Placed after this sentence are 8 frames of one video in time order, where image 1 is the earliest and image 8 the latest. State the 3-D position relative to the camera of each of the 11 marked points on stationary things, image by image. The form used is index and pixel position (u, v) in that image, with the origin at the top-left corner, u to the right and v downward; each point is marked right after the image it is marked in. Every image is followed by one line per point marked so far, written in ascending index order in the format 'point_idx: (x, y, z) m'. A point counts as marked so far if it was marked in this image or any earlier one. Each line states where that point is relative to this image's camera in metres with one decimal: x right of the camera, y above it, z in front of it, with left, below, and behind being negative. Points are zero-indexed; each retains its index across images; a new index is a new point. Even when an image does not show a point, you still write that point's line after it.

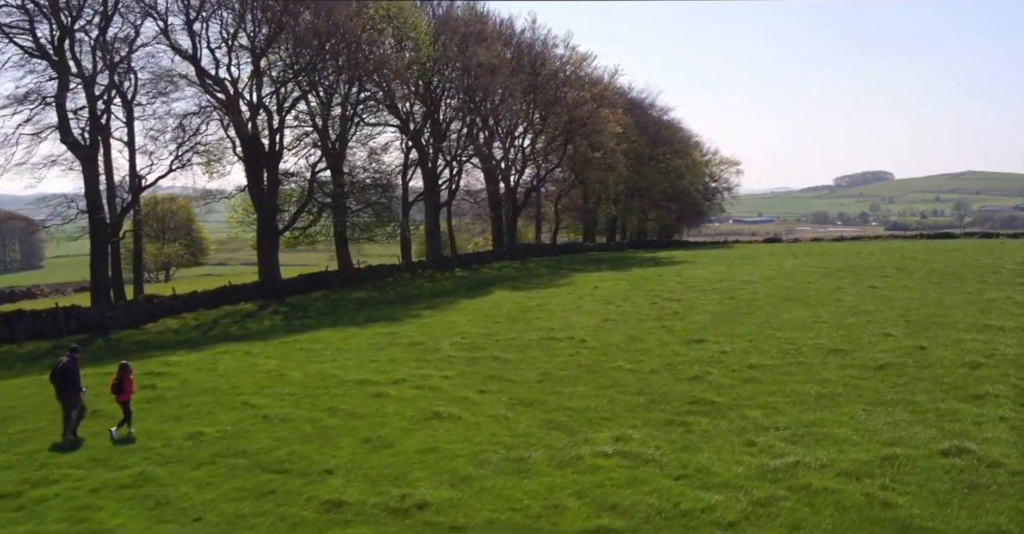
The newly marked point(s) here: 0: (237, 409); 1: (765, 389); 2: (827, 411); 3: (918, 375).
0: (-5.8, -3.0, +19.5) m
1: (+5.0, -2.4, +18.6) m
2: (+5.6, -2.6, +16.6) m
3: (+7.9, -2.1, +18.3) m
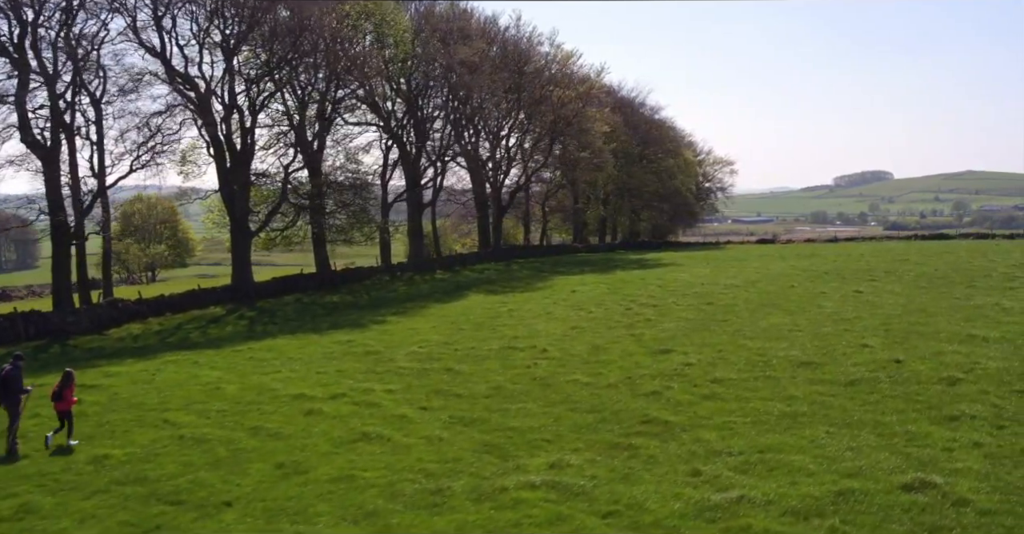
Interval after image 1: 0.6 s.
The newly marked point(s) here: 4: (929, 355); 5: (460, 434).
0: (-6.9, -3.1, +18.0) m
1: (+3.9, -2.5, +17.1) m
2: (+4.4, -2.7, +15.1) m
3: (+6.8, -2.3, +16.8) m
4: (+8.6, -1.8, +19.4) m
5: (-1.0, -3.0, +16.6) m
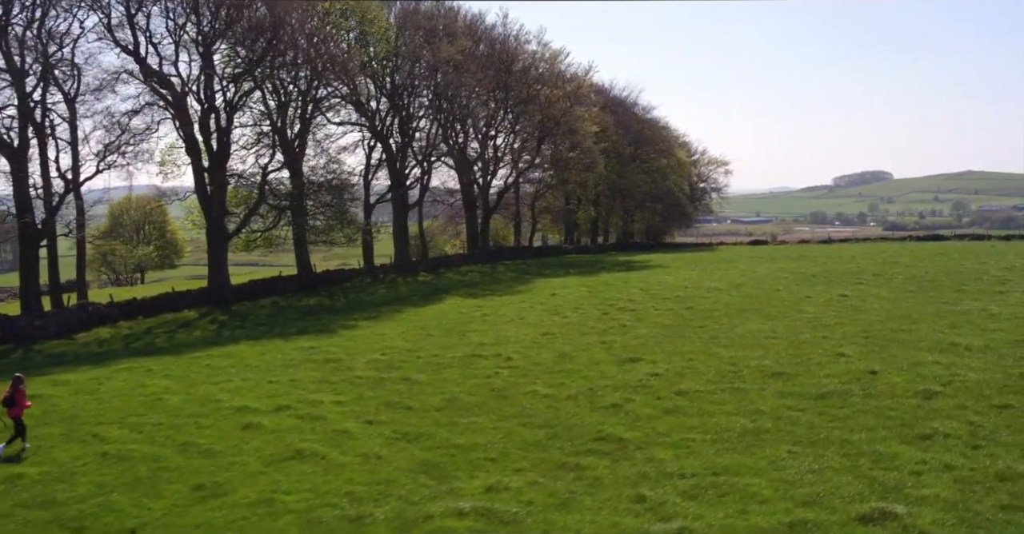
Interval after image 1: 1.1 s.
0: (-7.8, -3.2, +17.0) m
1: (+2.9, -2.6, +16.1) m
2: (+3.5, -2.8, +14.1) m
3: (+5.9, -2.4, +15.7) m
4: (+7.7, -1.9, +18.3) m
5: (-1.9, -3.1, +15.6) m
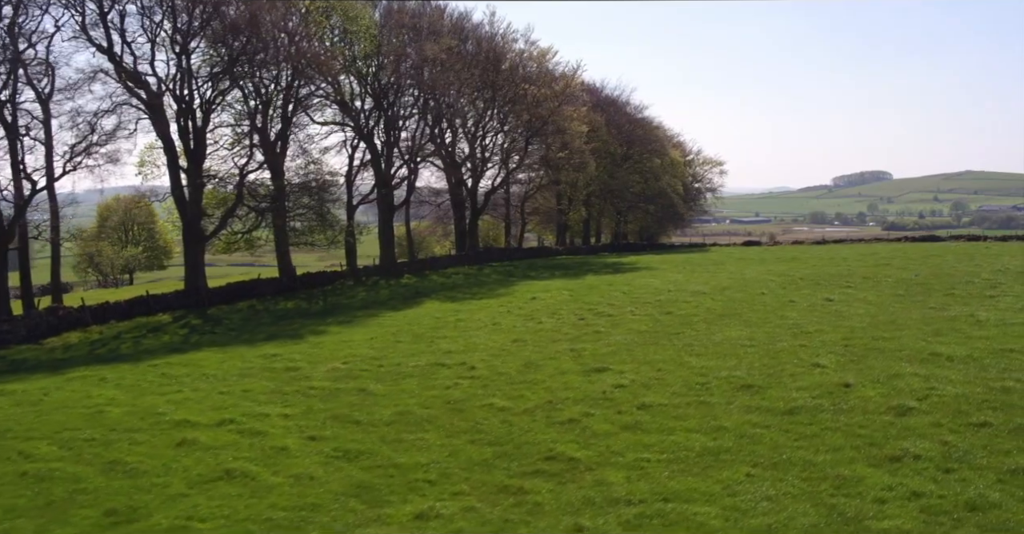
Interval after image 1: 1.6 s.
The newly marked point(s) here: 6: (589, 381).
0: (-8.7, -3.3, +16.0) m
1: (+2.1, -2.8, +15.0) m
2: (+2.7, -2.9, +13.1) m
3: (+5.0, -2.5, +14.7) m
4: (+6.9, -2.1, +17.3) m
5: (-2.7, -3.2, +14.5) m
6: (+1.6, -2.4, +19.7) m
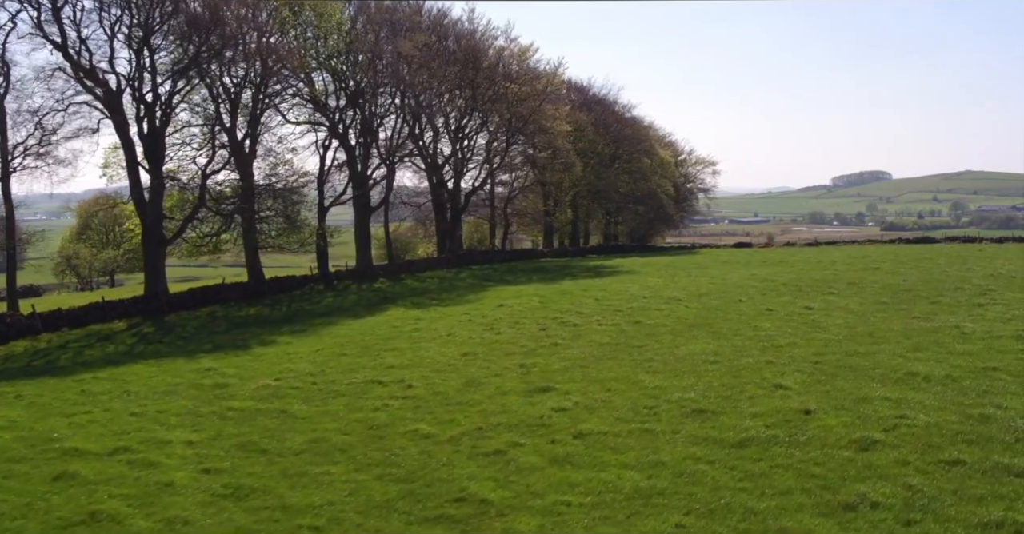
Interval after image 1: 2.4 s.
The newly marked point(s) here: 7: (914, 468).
0: (-10.0, -3.5, +14.1) m
1: (+0.8, -2.9, +13.2) m
2: (+1.4, -3.1, +11.2) m
3: (+3.7, -2.7, +12.9) m
4: (+5.6, -2.2, +15.4) m
5: (-4.0, -3.4, +12.7) m
6: (+0.3, -2.6, +17.9) m
7: (+5.3, -2.6, +12.3) m
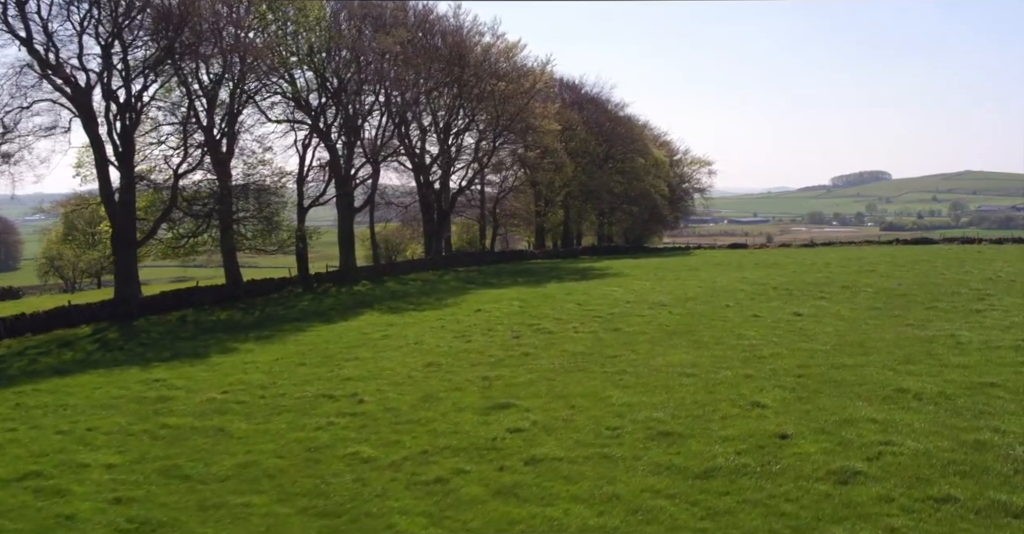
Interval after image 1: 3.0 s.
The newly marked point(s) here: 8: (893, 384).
0: (-10.8, -3.6, +12.7) m
1: (0.0, -3.1, +11.7) m
2: (+0.6, -3.2, +9.8) m
3: (+2.9, -2.8, +11.4) m
4: (+4.8, -2.4, +14.0) m
5: (-4.8, -3.5, +11.2) m
6: (-0.5, -2.7, +16.4) m
7: (+4.5, -2.7, +10.8) m
8: (+6.8, -2.1, +16.7) m
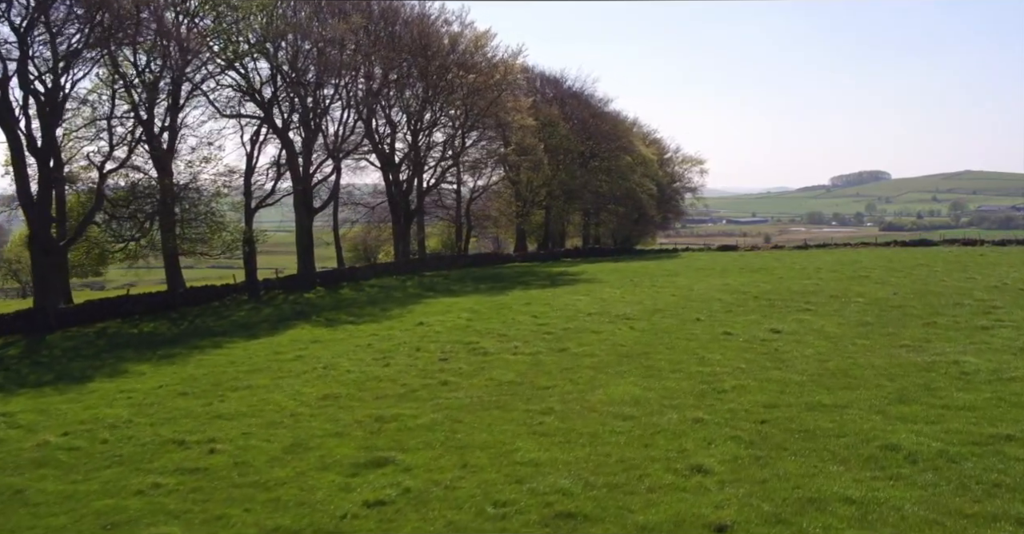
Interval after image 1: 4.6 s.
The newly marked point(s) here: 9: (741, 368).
0: (-12.5, -3.9, +8.8) m
1: (-1.8, -3.3, +7.9) m
2: (-1.2, -3.4, +5.9) m
3: (+1.2, -3.0, +7.6) m
4: (+3.0, -2.6, +10.2) m
5: (-6.6, -3.7, +7.4) m
6: (-2.2, -3.0, +12.6) m
7: (+2.7, -3.0, +7.0) m
8: (+5.0, -2.3, +12.9) m
9: (+4.6, -2.0, +19.0) m
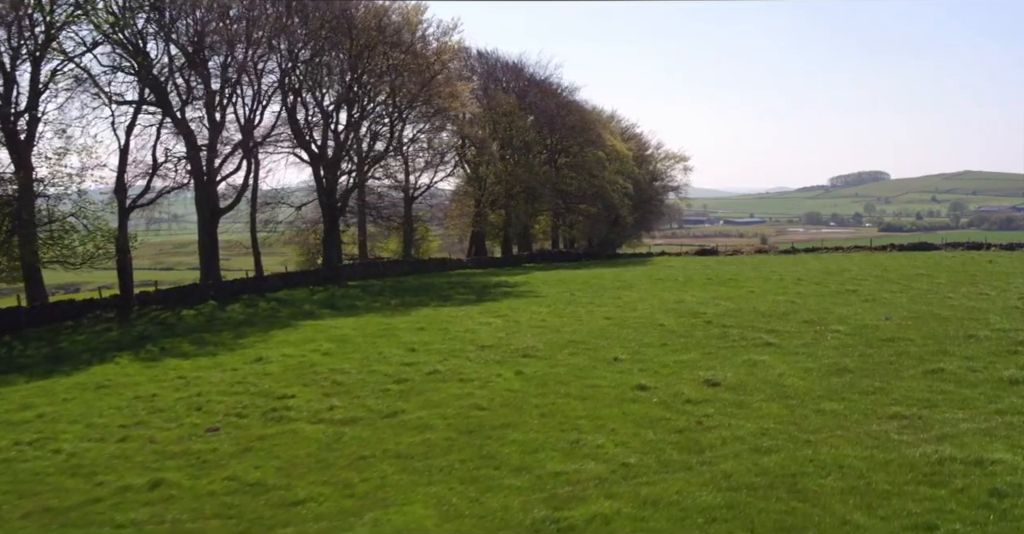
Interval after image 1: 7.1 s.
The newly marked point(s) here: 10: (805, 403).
0: (-15.7, -4.3, +1.6) m
1: (-4.9, -3.7, +0.6) m
2: (-4.4, -3.8, -1.3) m
3: (-2.0, -3.4, +0.3) m
4: (-0.1, -3.0, +2.9) m
5: (-9.7, -4.1, +0.1) m
6: (-5.4, -3.4, +5.3) m
7: (-0.4, -3.4, -0.3) m
8: (+1.9, -2.7, +5.6) m
9: (+1.4, -2.4, +11.7) m
10: (+4.7, -2.1, +14.8) m
